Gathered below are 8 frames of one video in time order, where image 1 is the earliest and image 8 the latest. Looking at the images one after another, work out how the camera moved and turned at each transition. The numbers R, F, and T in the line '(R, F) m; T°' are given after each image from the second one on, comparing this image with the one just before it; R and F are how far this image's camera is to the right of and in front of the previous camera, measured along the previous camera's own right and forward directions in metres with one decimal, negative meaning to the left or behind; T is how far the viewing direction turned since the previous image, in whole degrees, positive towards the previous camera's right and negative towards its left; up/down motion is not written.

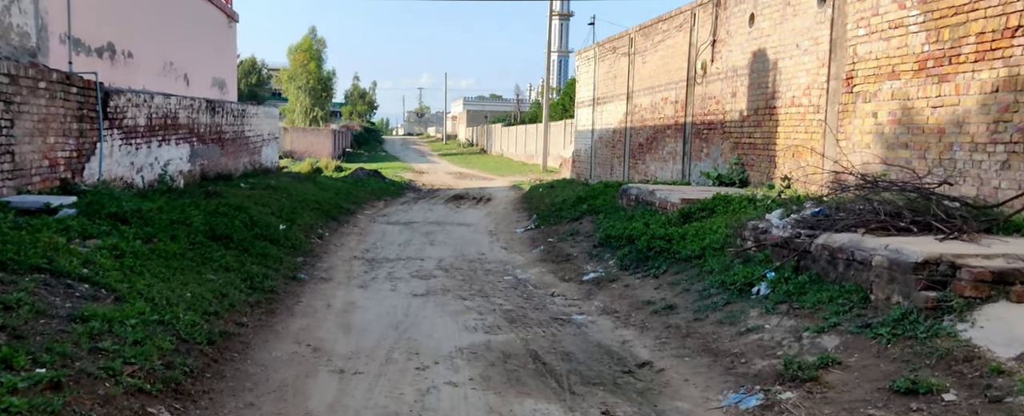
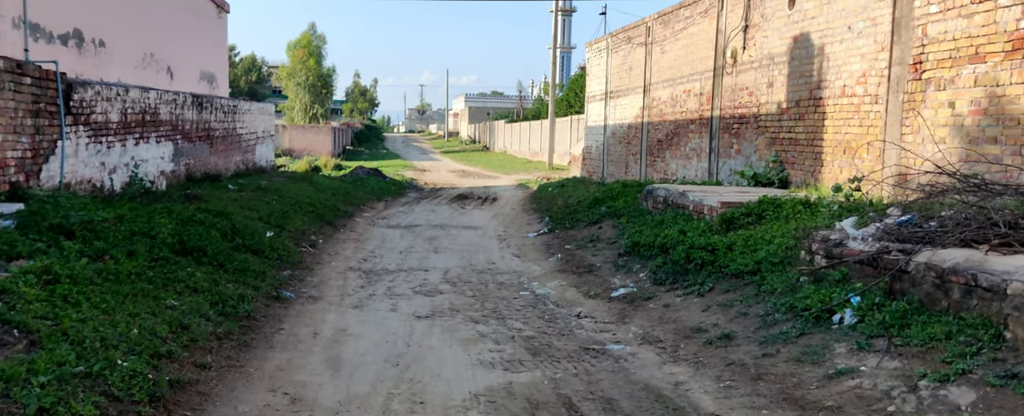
(-0.1, +1.2) m; 0°
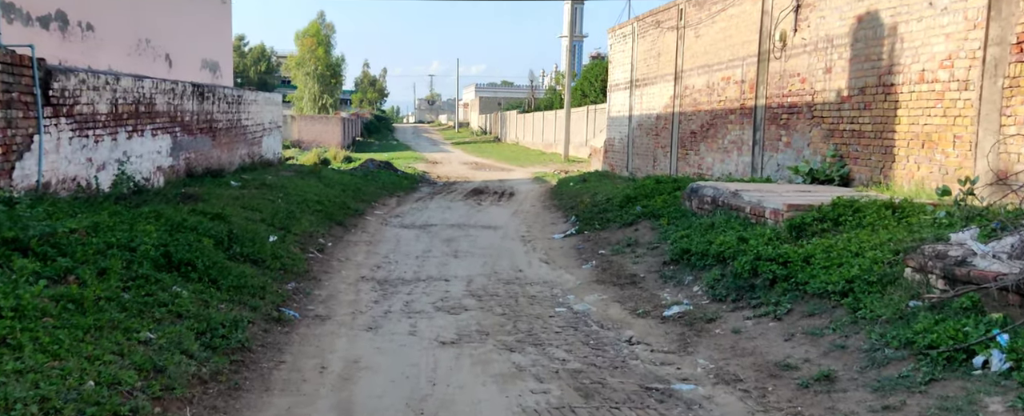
(-0.2, +1.1) m; -1°
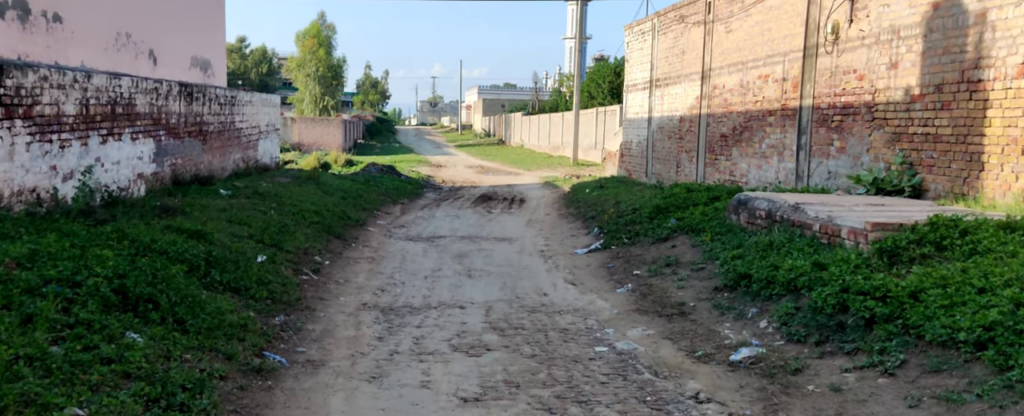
(-0.2, +1.2) m; 0°
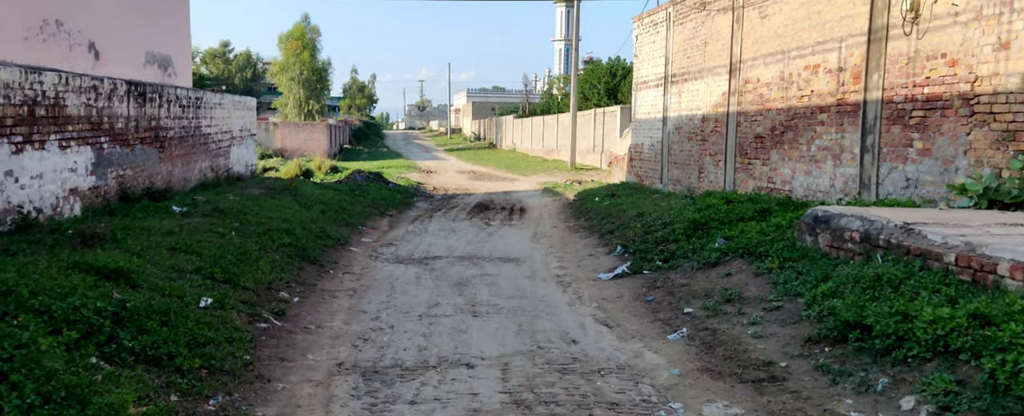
(-0.2, +1.9) m; +1°
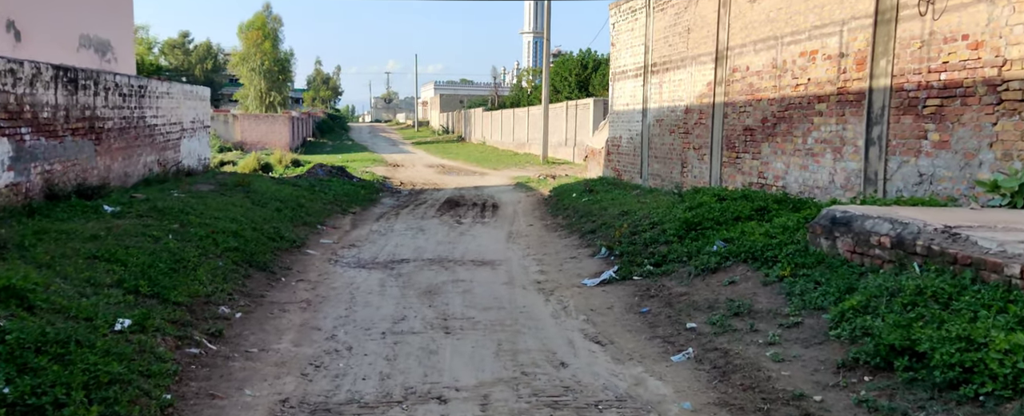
(-0.1, +1.0) m; +2°
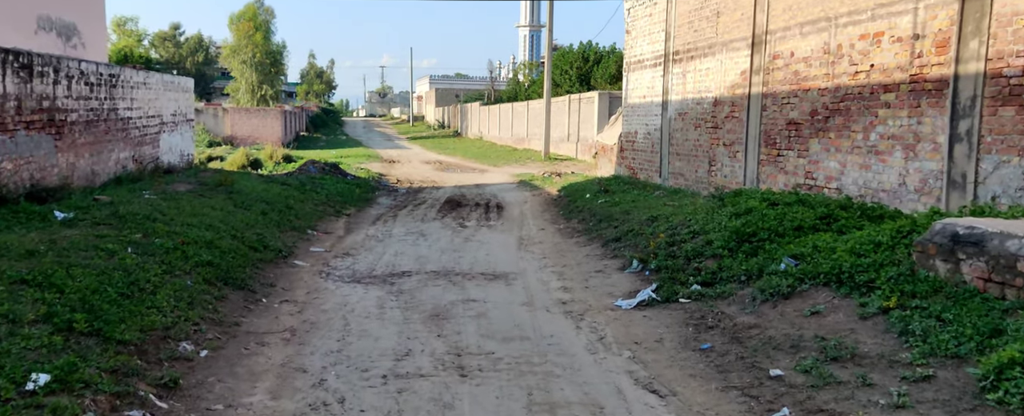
(-0.2, +1.3) m; 0°
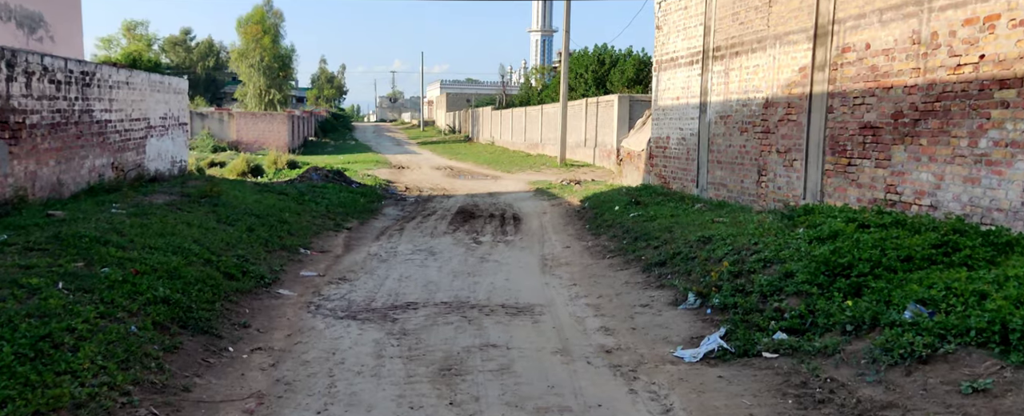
(-0.1, +1.5) m; -1°
